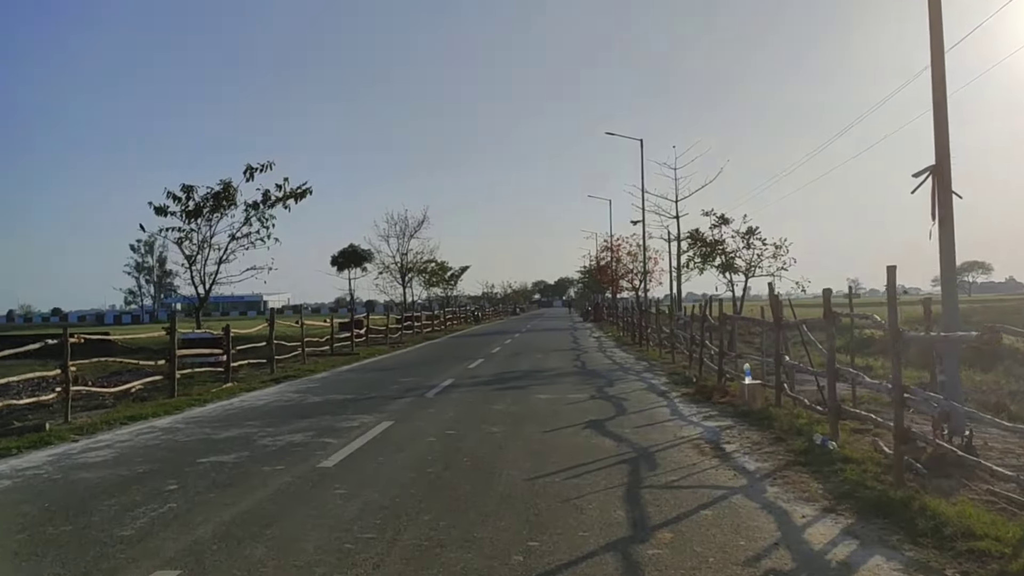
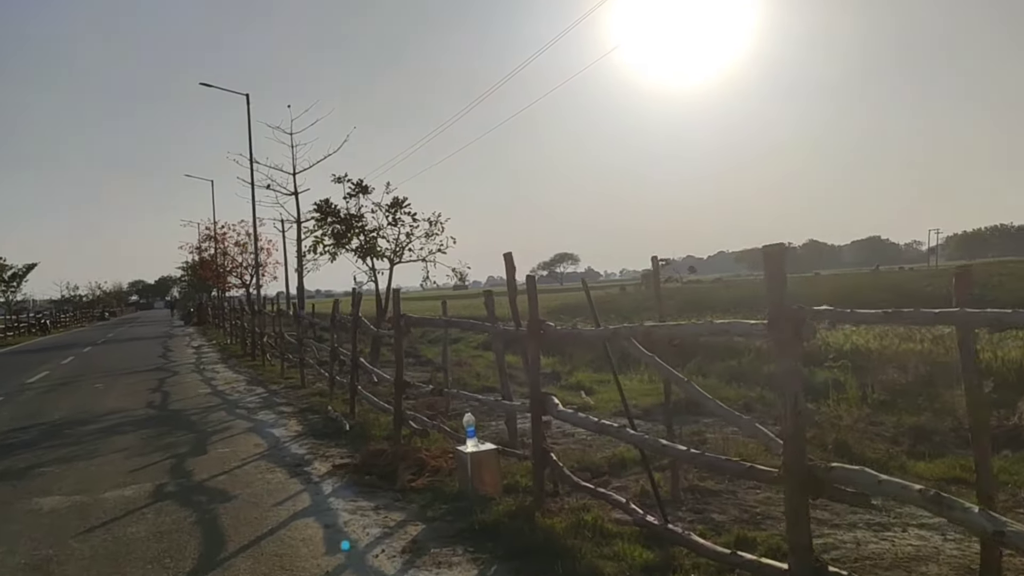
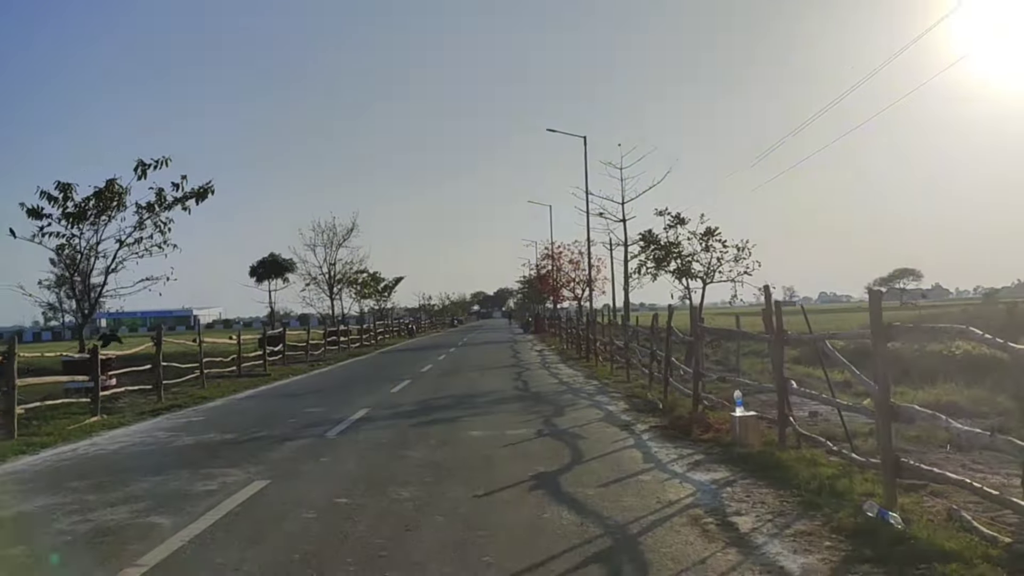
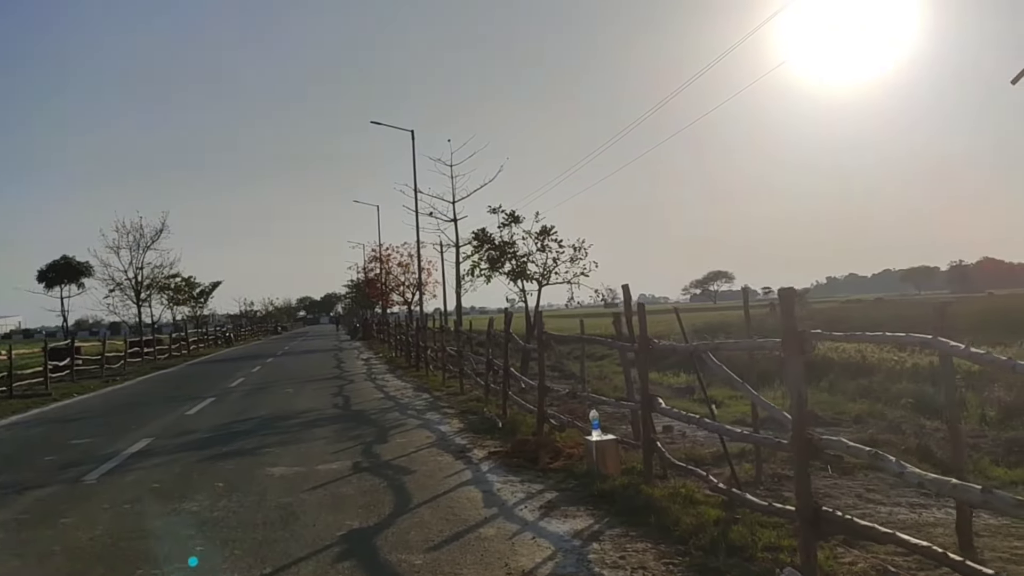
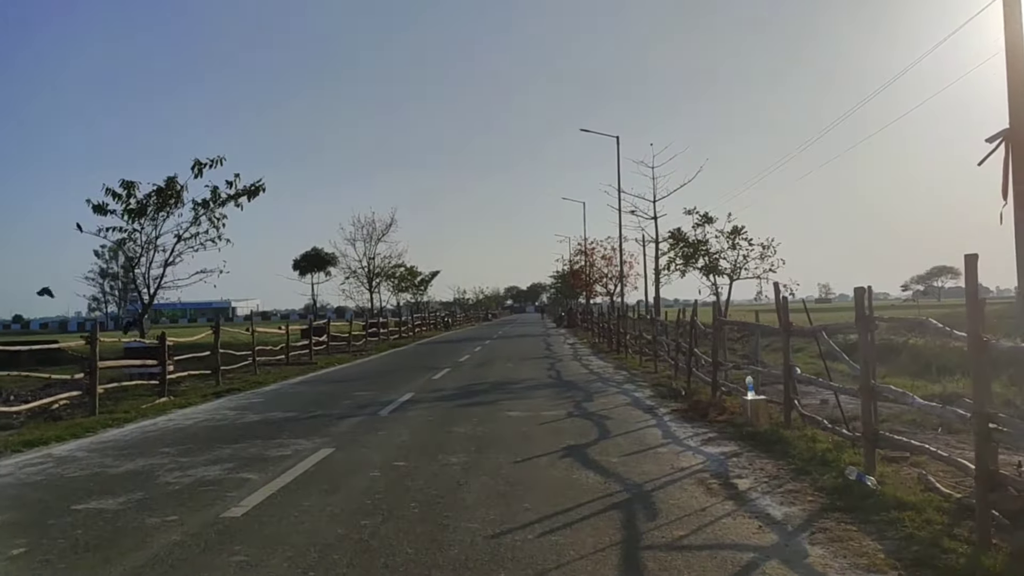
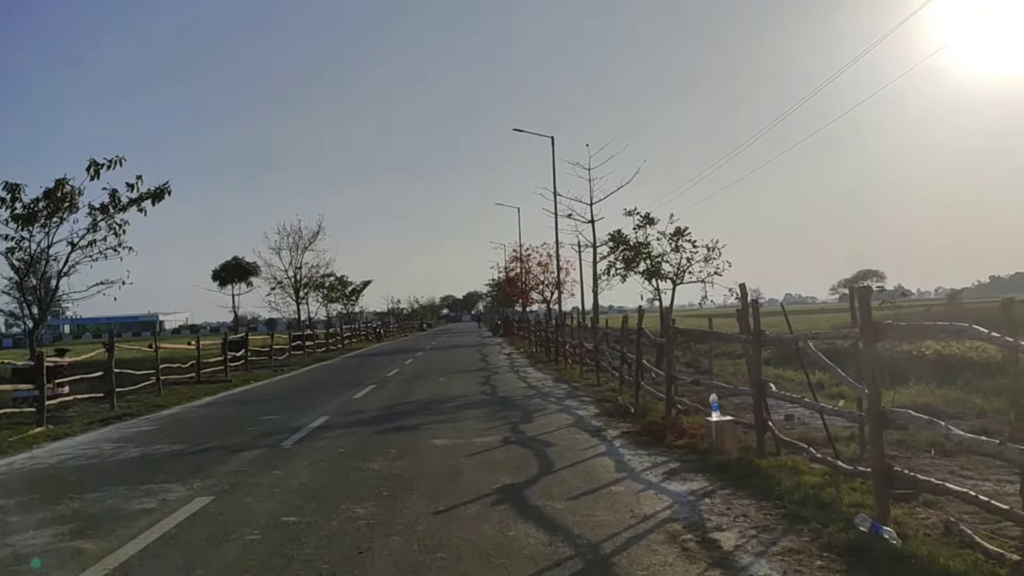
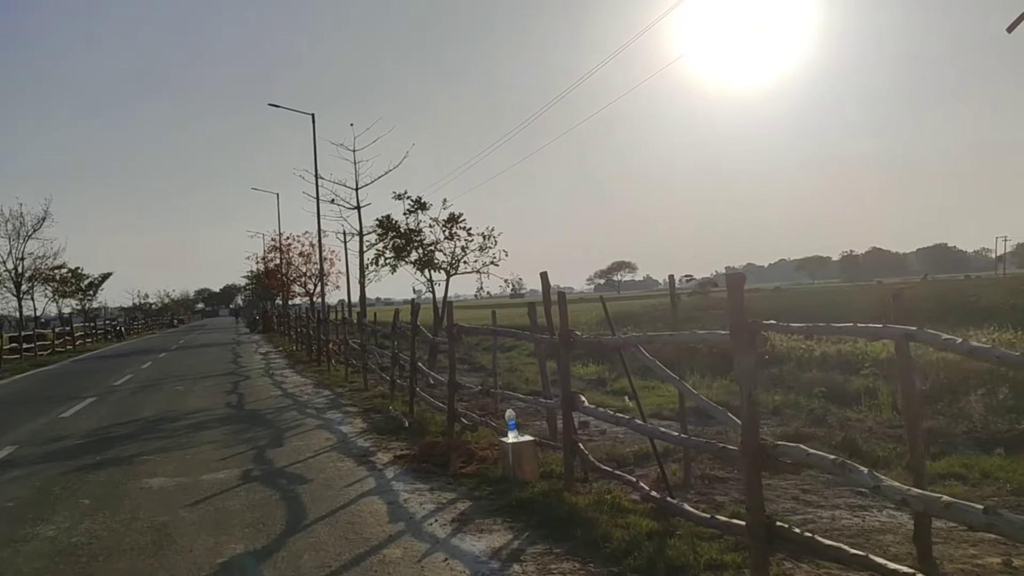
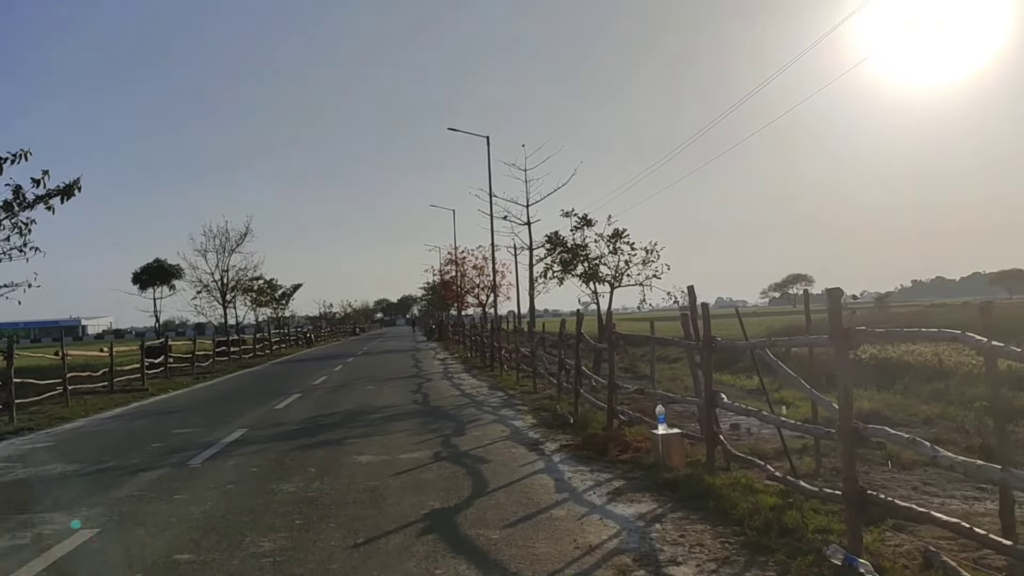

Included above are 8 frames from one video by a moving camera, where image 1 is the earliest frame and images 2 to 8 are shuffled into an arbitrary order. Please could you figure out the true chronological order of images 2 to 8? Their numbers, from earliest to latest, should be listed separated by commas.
5, 3, 6, 8, 4, 7, 2
